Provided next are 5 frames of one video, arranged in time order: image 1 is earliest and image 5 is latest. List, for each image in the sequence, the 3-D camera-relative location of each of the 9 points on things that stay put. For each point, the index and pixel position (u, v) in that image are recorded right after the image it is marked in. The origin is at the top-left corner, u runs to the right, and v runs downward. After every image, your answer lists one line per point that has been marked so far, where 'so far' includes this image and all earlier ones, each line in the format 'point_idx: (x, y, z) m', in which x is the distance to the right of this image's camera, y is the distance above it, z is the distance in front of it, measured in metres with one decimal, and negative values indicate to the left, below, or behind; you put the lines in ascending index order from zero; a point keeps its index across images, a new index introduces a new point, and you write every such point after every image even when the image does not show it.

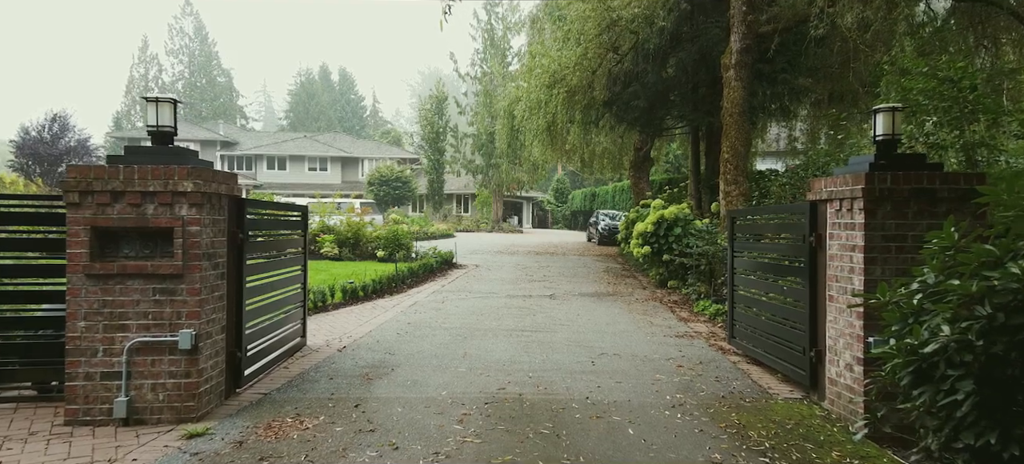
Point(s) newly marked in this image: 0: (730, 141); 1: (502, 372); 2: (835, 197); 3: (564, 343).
0: (+3.9, +1.6, +10.9) m
1: (-0.1, -1.2, +5.1) m
2: (+2.2, +0.2, +4.3) m
3: (+0.5, -1.1, +6.3) m
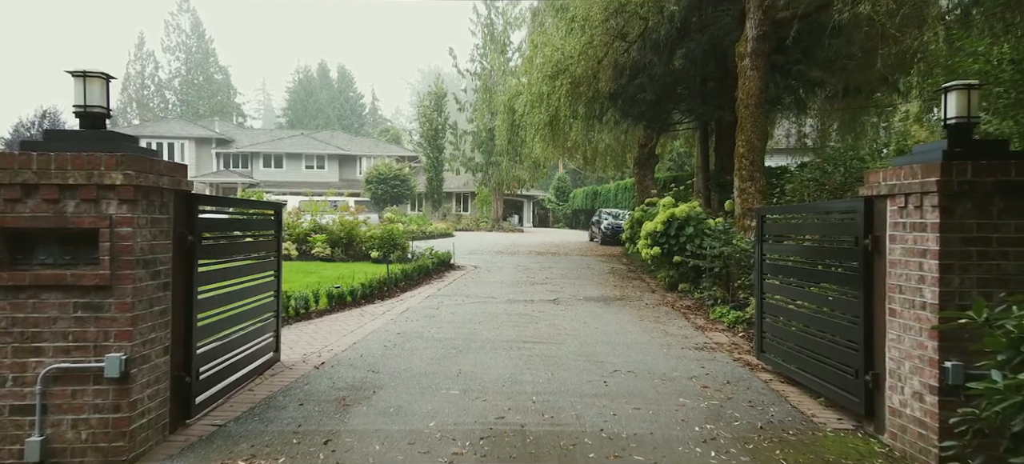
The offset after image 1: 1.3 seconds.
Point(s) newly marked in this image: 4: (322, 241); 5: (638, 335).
0: (+3.9, +1.6, +10.2) m
1: (-0.1, -1.2, +4.4) m
2: (+2.2, +0.2, +3.6) m
3: (+0.5, -1.1, +5.6) m
4: (-4.5, -0.2, +14.7) m
5: (+1.4, -1.1, +6.7) m
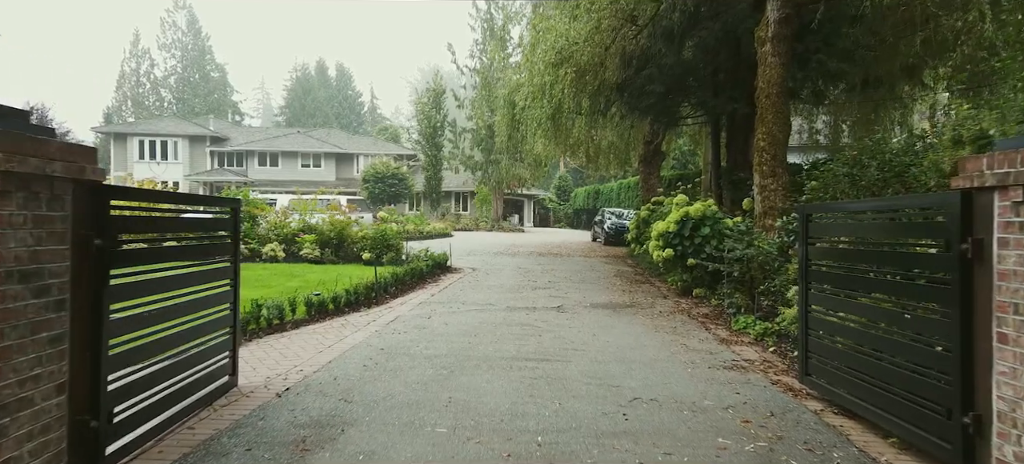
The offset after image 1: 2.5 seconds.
0: (+3.9, +1.6, +9.4) m
1: (-0.1, -1.2, +3.6) m
2: (+2.2, +0.2, +2.8) m
3: (+0.5, -1.1, +4.8) m
4: (-4.5, -0.2, +13.8) m
5: (+1.4, -1.1, +5.9) m
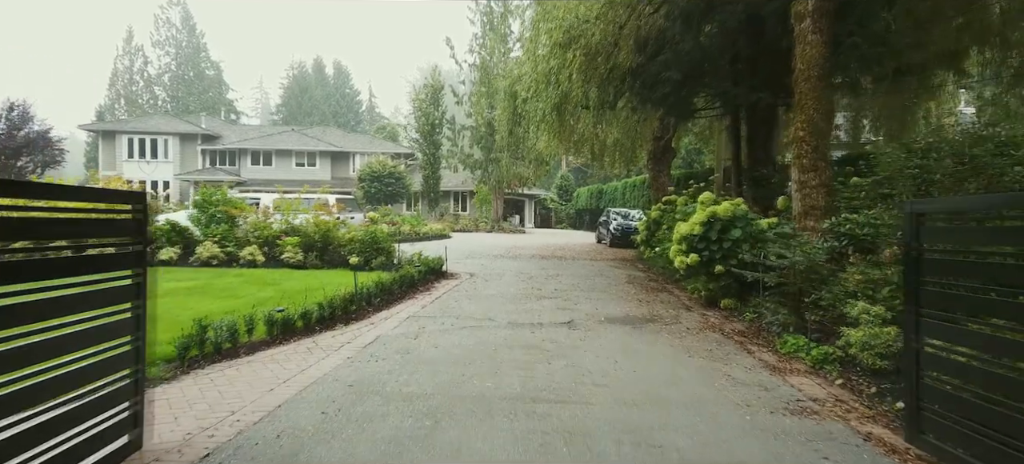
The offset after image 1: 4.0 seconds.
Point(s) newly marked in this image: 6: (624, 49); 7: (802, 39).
0: (+3.9, +1.6, +8.2) m
1: (0.0, -1.2, +2.4) m
2: (+2.3, +0.2, +1.6) m
3: (+0.6, -1.2, +3.6) m
4: (-4.4, -0.3, +12.6) m
5: (+1.4, -1.2, +4.7) m
6: (+2.1, +3.5, +11.9) m
7: (+3.9, +2.6, +8.4) m
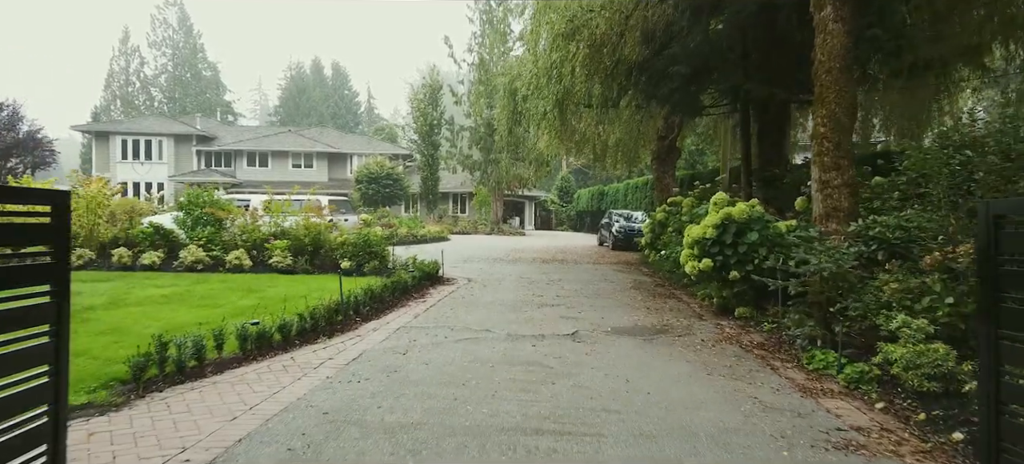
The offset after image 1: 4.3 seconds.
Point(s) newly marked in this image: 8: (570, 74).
0: (+3.9, +1.5, +7.7) m
1: (0.0, -1.2, +1.8) m
2: (+2.3, +0.2, +1.0) m
3: (+0.6, -1.2, +3.0) m
4: (-4.5, -0.3, +12.1) m
5: (+1.4, -1.2, +4.1) m
6: (+2.1, +3.5, +11.4) m
7: (+3.9, +2.6, +7.8) m
8: (+1.1, +3.1, +12.5) m
